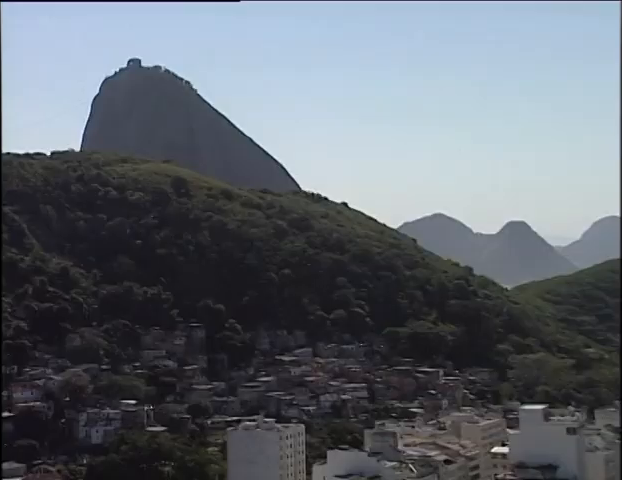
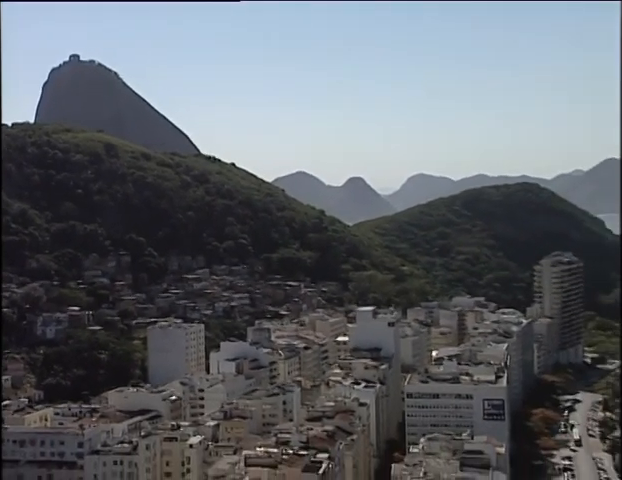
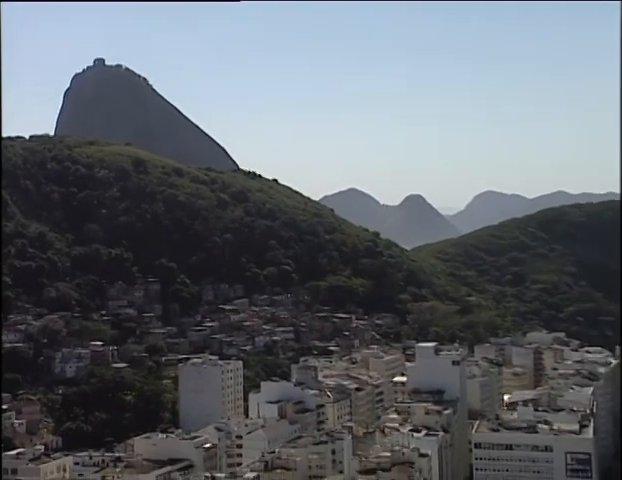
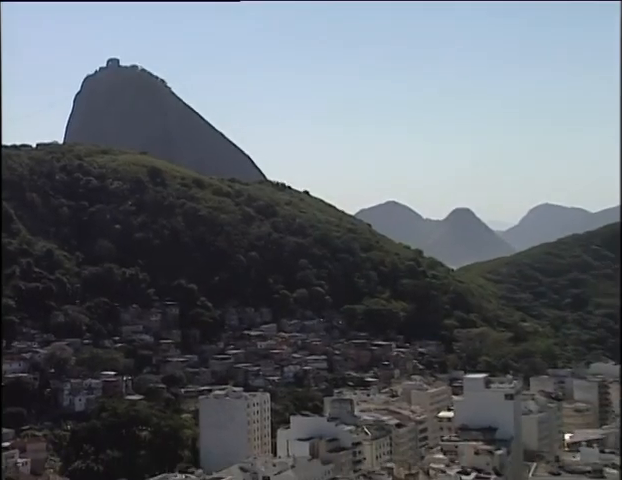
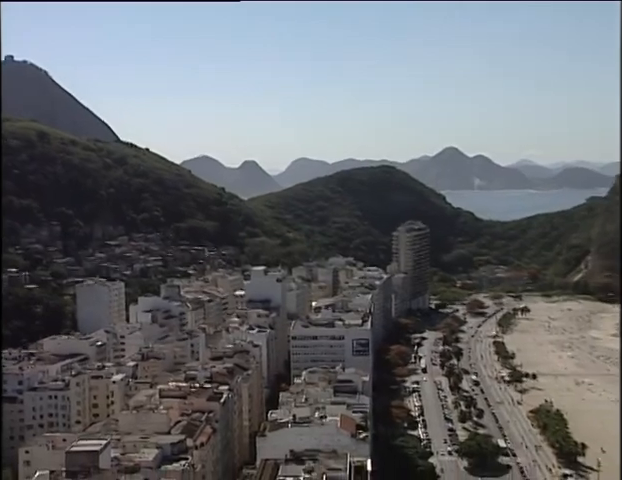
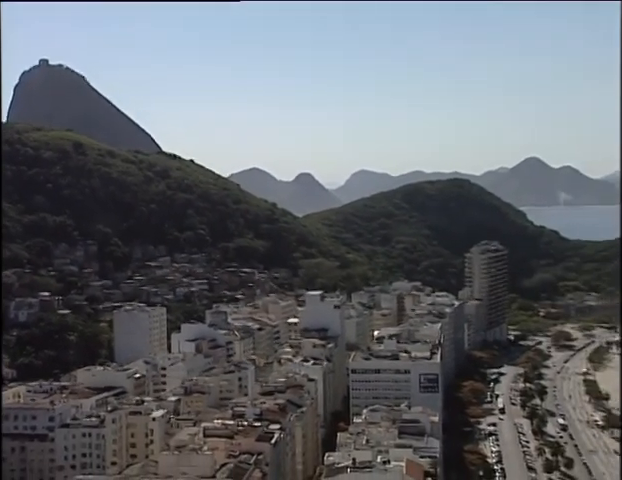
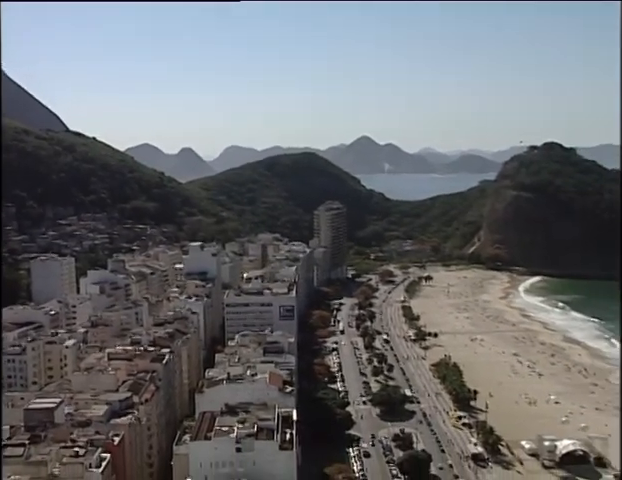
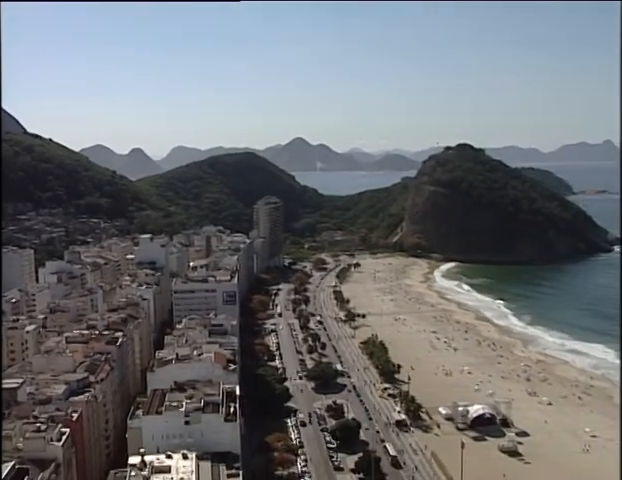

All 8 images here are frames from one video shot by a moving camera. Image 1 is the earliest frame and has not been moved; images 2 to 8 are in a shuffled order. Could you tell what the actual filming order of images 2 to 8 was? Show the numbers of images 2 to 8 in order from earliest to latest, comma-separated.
4, 3, 2, 6, 5, 7, 8
